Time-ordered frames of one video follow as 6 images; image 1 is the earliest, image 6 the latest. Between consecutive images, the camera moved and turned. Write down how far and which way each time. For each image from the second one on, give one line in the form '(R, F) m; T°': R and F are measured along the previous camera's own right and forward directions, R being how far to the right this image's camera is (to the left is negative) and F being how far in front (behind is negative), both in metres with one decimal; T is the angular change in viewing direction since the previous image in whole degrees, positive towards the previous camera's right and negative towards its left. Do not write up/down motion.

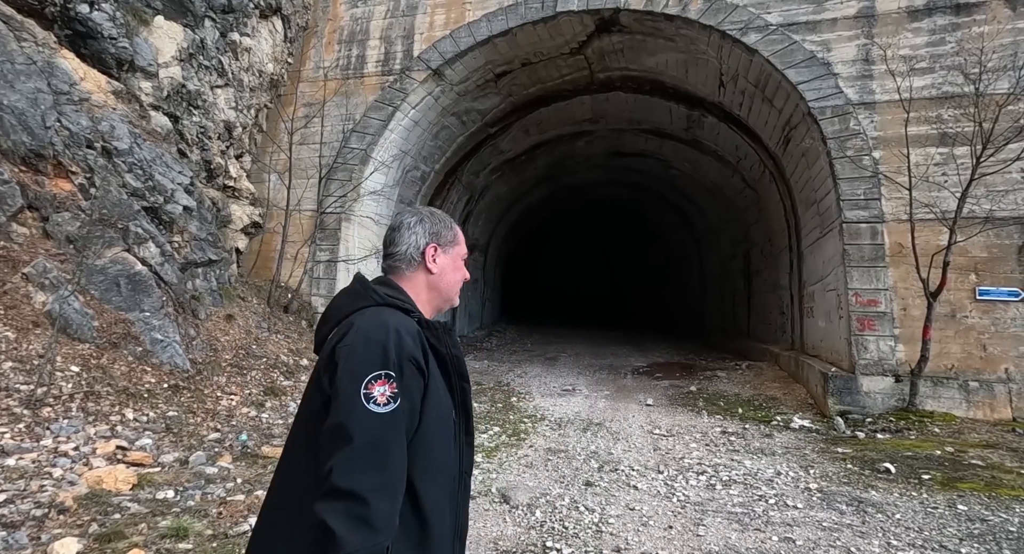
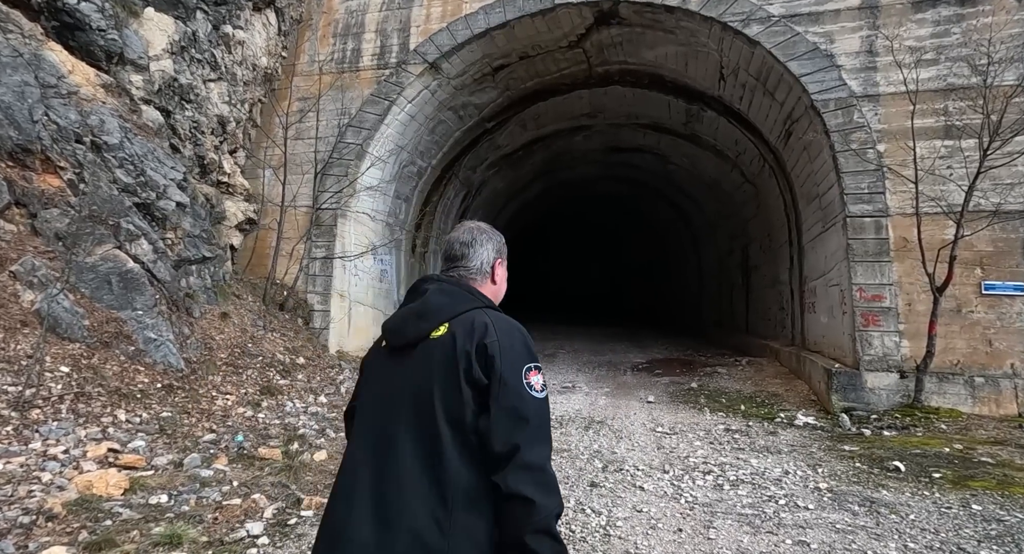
(0.0, +0.1) m; 0°
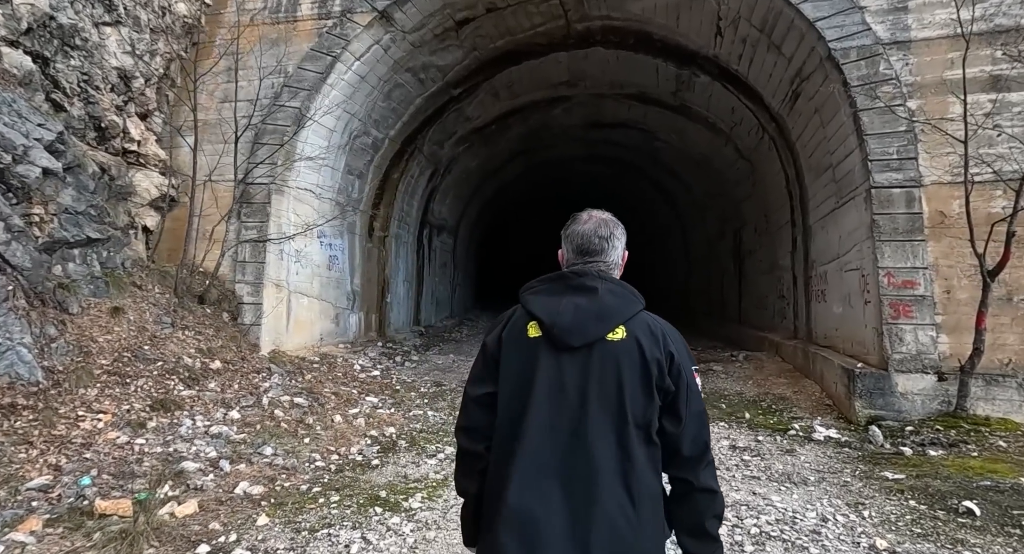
(+0.2, +1.1) m; +2°
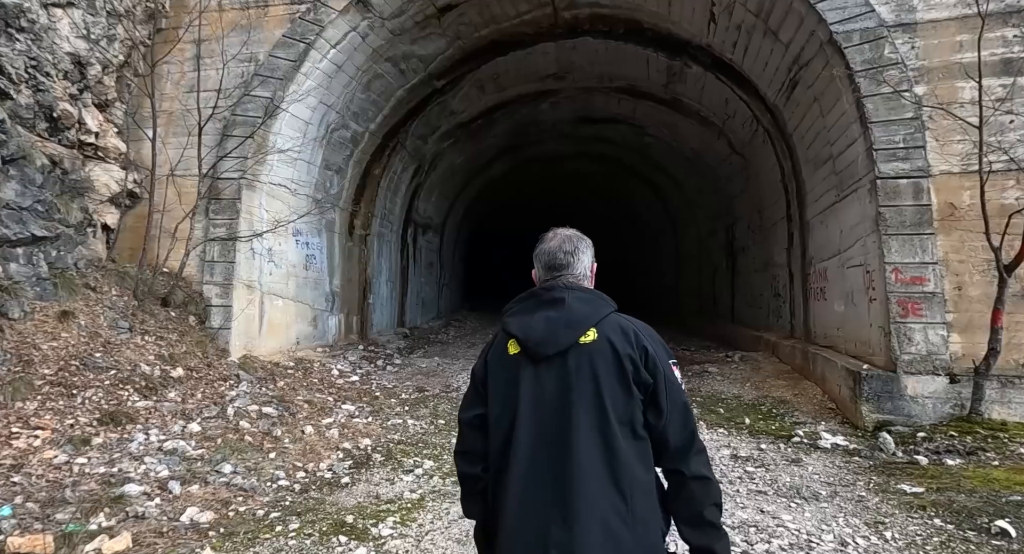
(0.0, +0.3) m; +1°
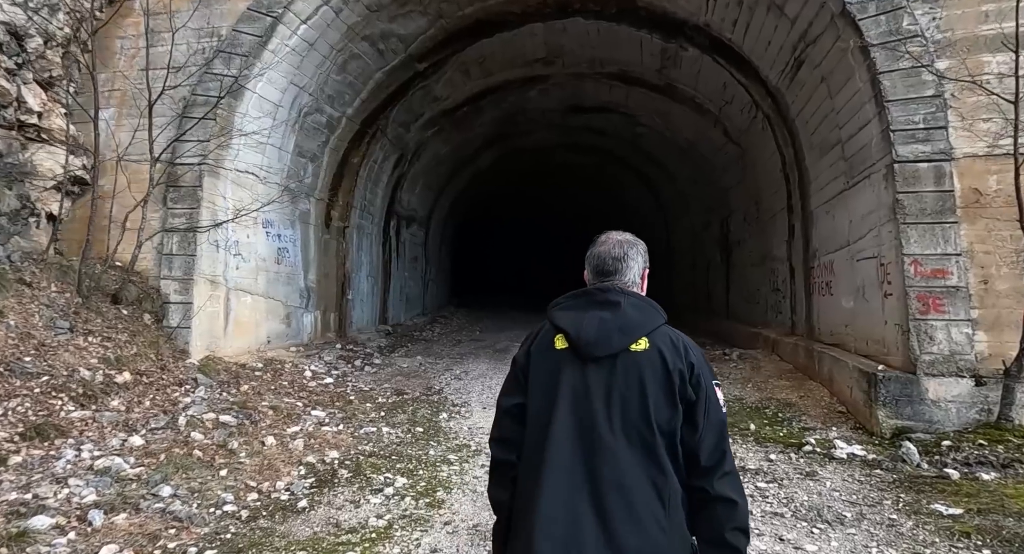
(0.0, +0.5) m; +1°
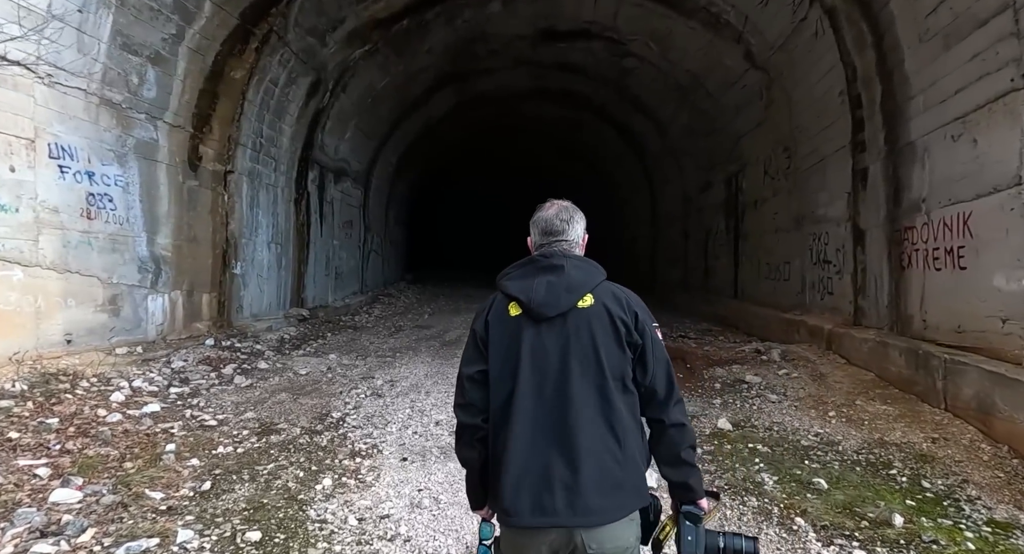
(+0.2, +2.4) m; +4°
